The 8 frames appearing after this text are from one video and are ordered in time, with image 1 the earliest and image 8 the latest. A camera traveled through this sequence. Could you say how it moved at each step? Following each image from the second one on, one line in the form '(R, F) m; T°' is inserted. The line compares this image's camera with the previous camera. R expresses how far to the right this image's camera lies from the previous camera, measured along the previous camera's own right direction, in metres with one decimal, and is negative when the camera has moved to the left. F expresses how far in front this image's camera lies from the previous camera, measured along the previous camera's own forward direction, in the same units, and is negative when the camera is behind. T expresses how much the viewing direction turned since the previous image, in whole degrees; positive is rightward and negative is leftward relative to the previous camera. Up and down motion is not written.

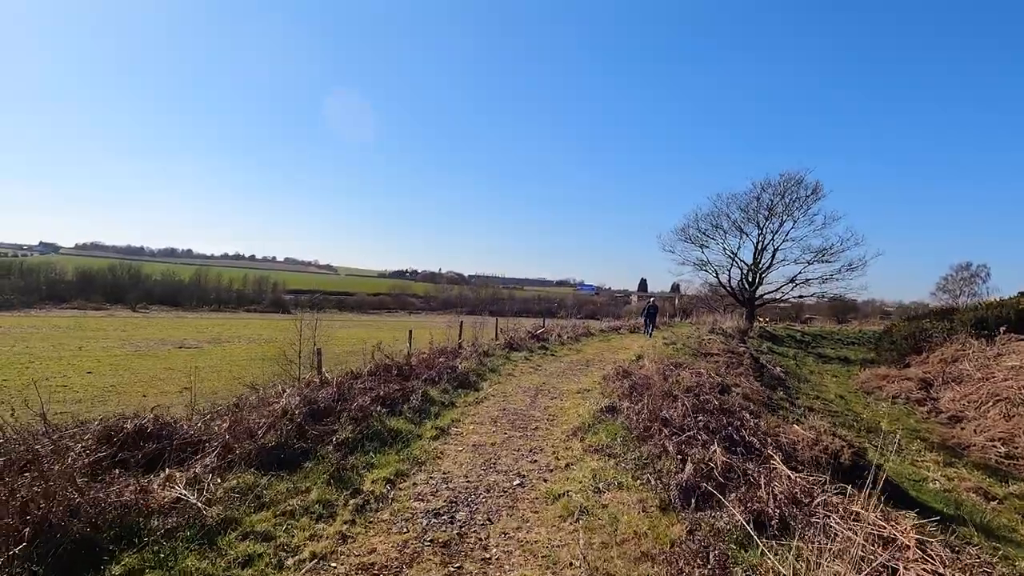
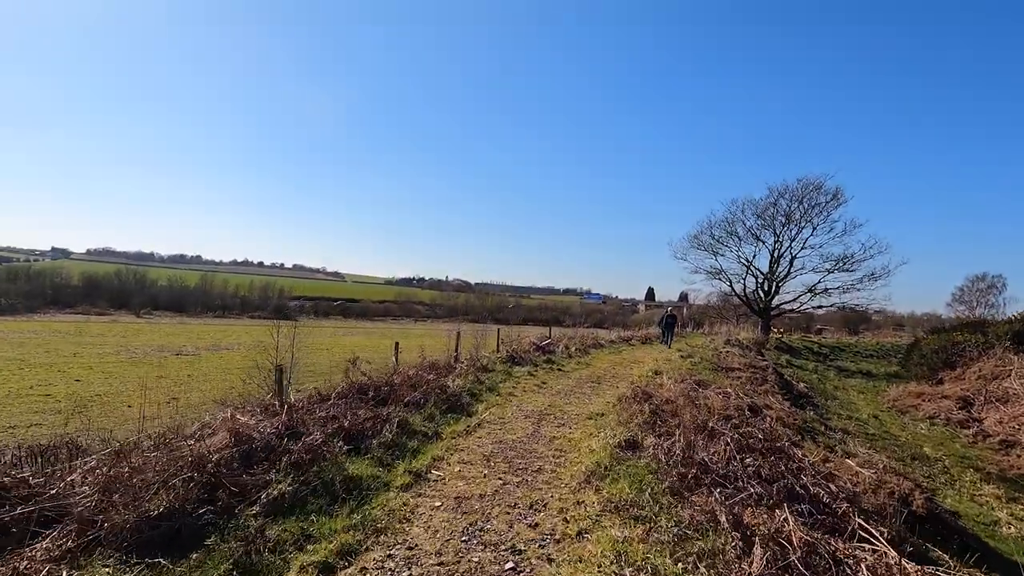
(+0.1, +1.5) m; -1°
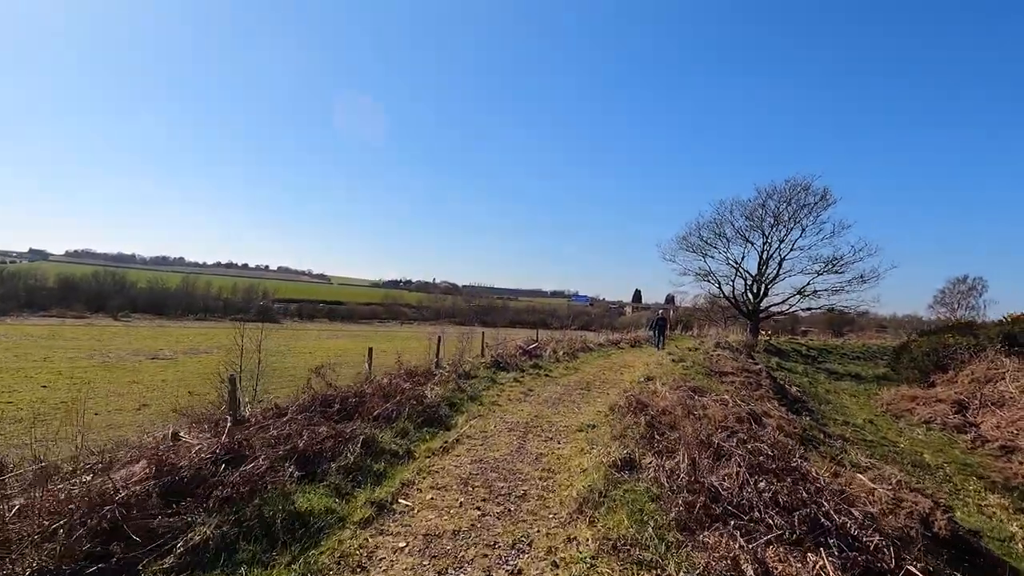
(+0.1, +0.8) m; +1°
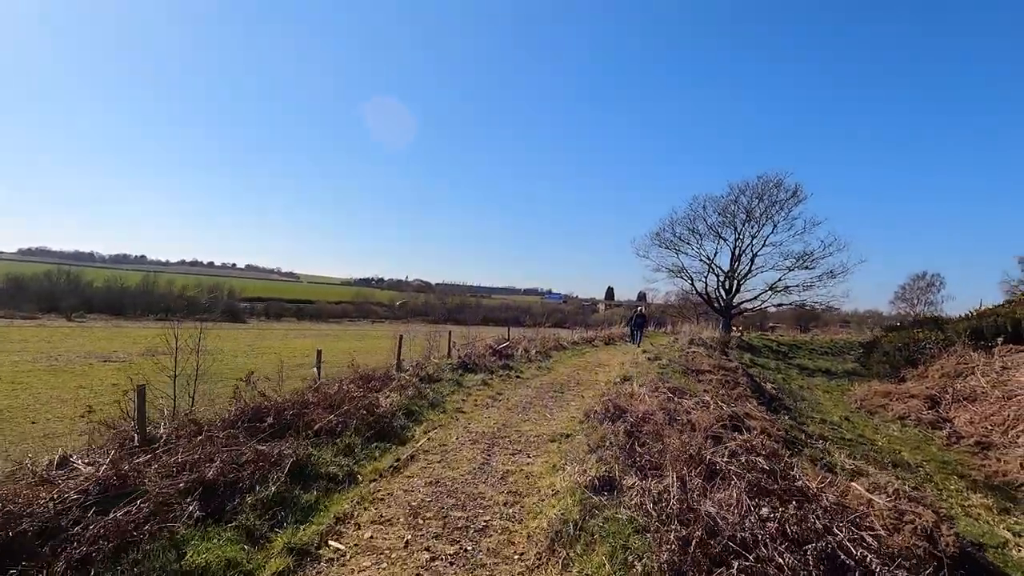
(+0.1, +0.9) m; +3°
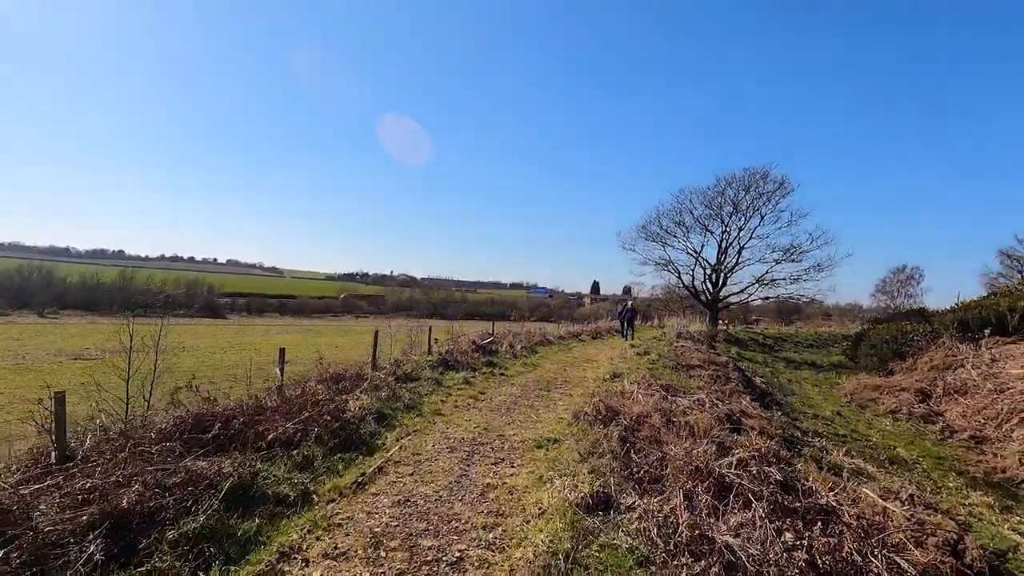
(+0.1, +0.7) m; +2°
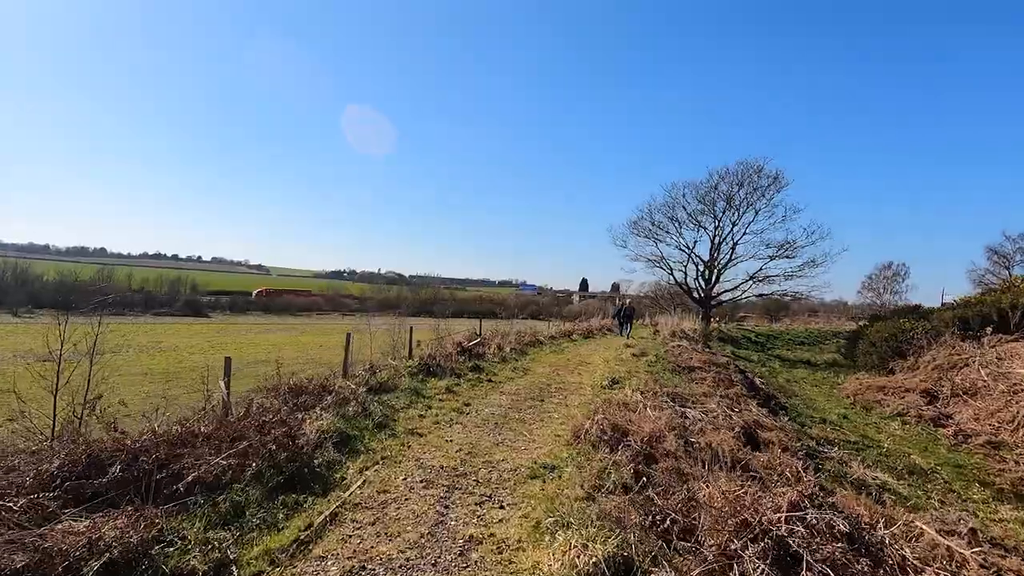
(0.0, +1.1) m; +1°
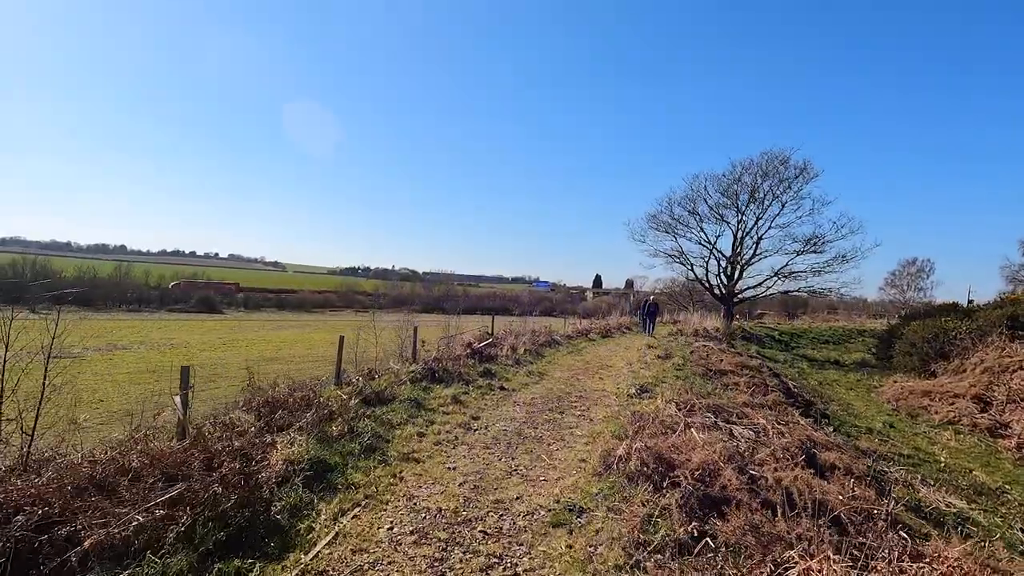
(0.0, +1.2) m; -1°
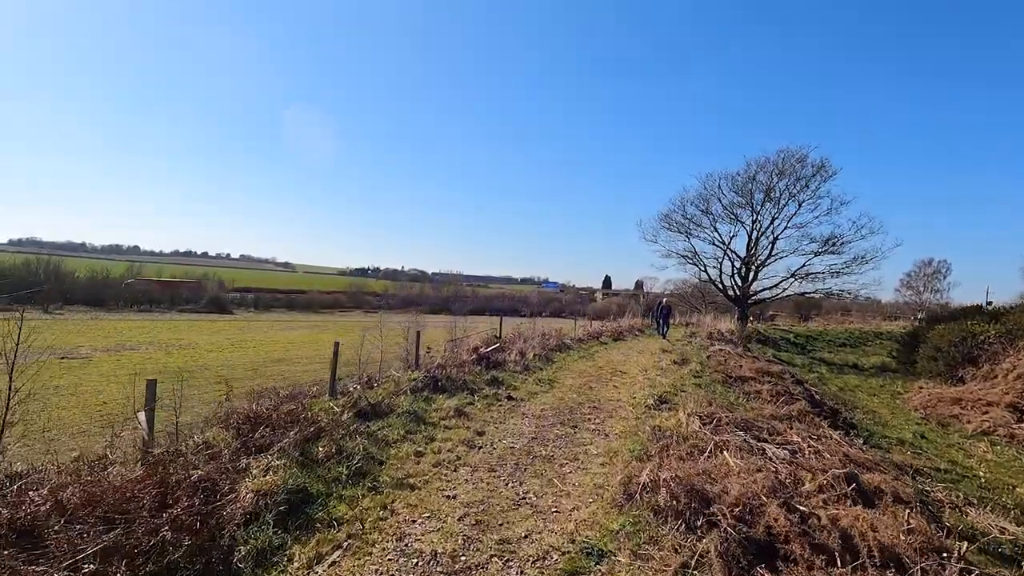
(0.0, +0.6) m; -1°
